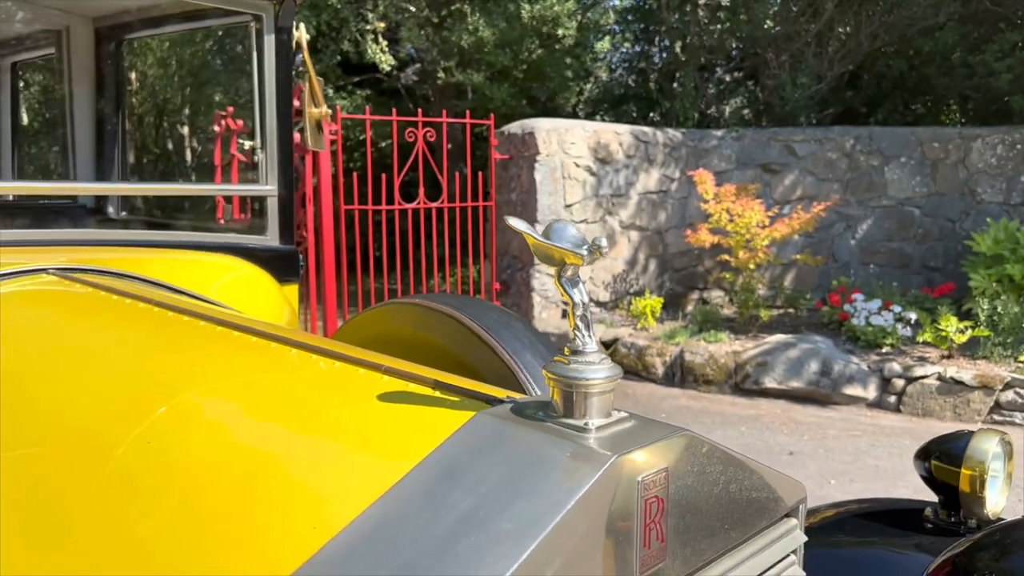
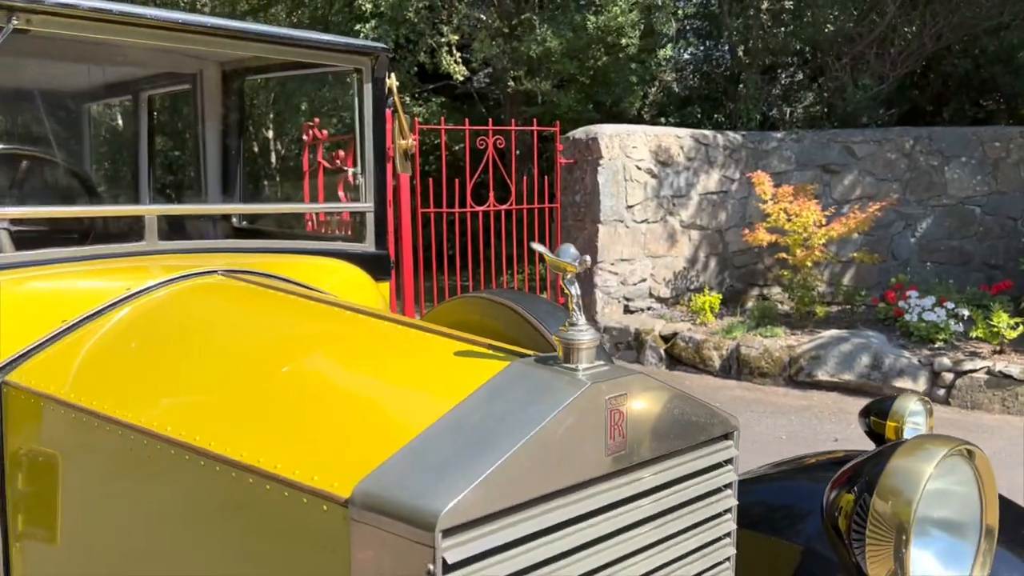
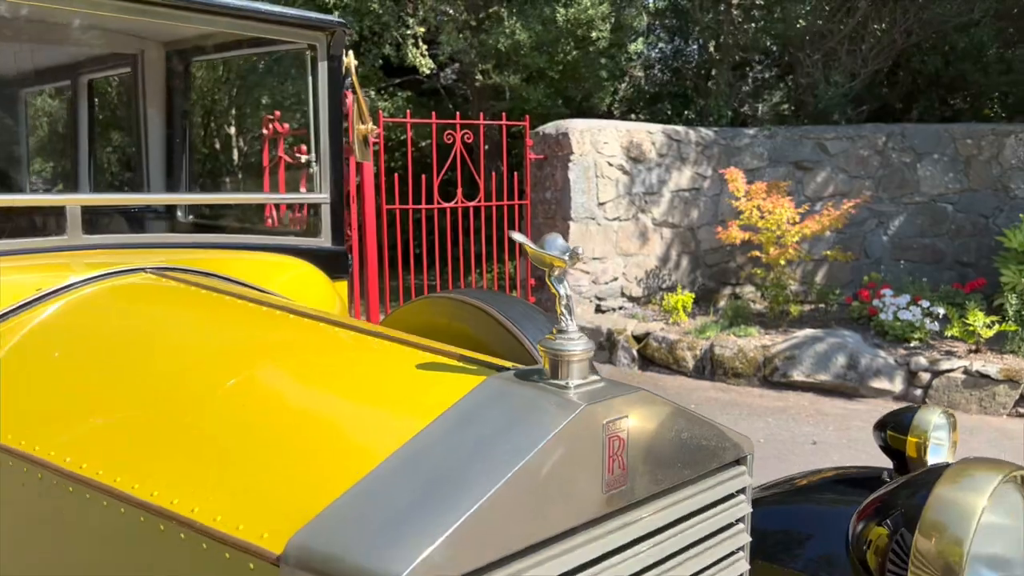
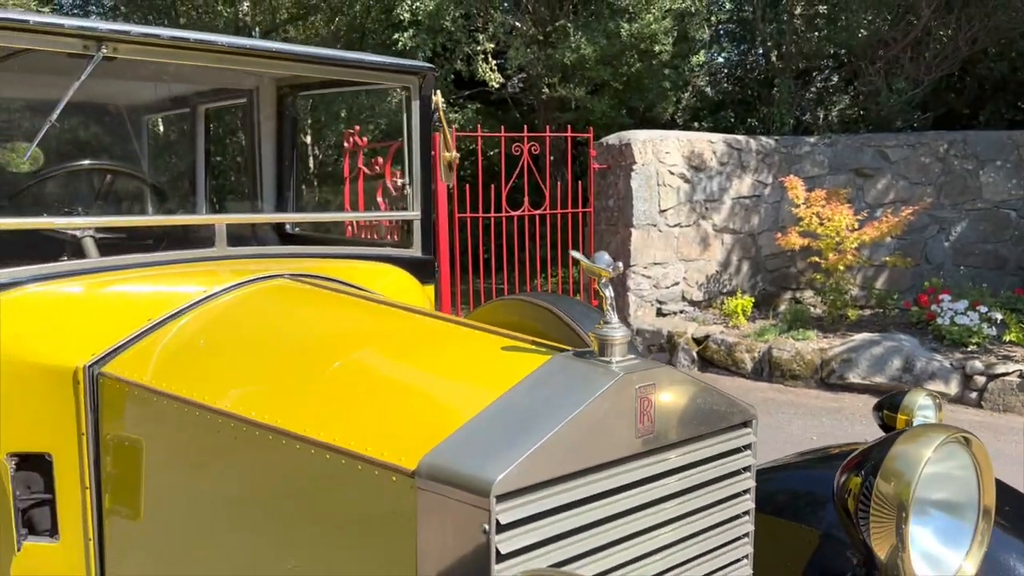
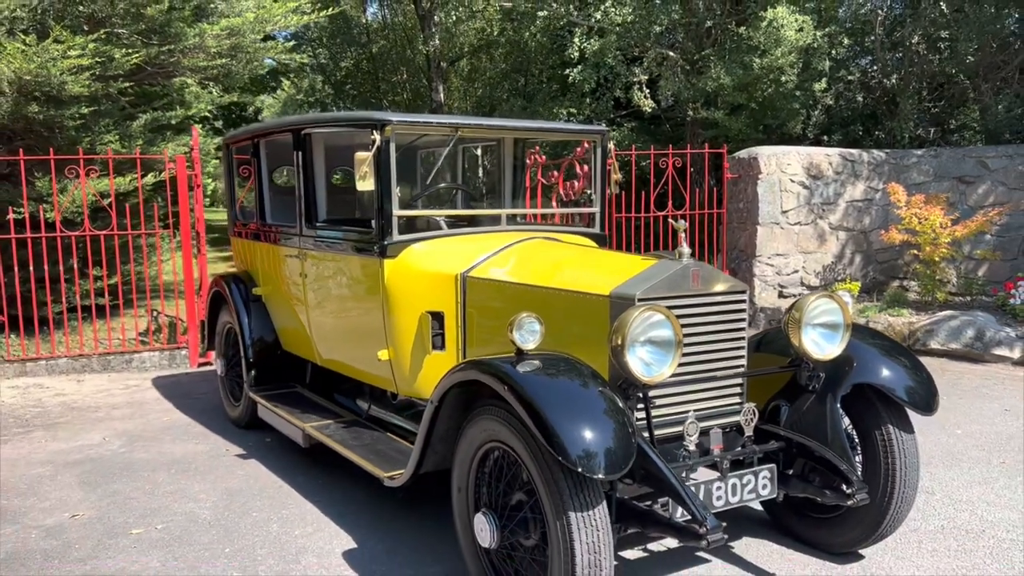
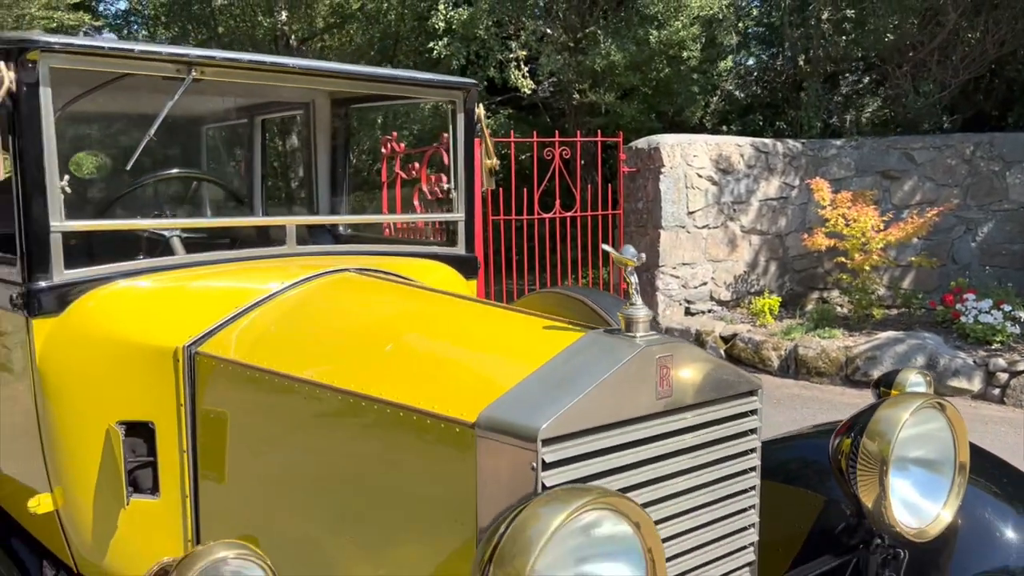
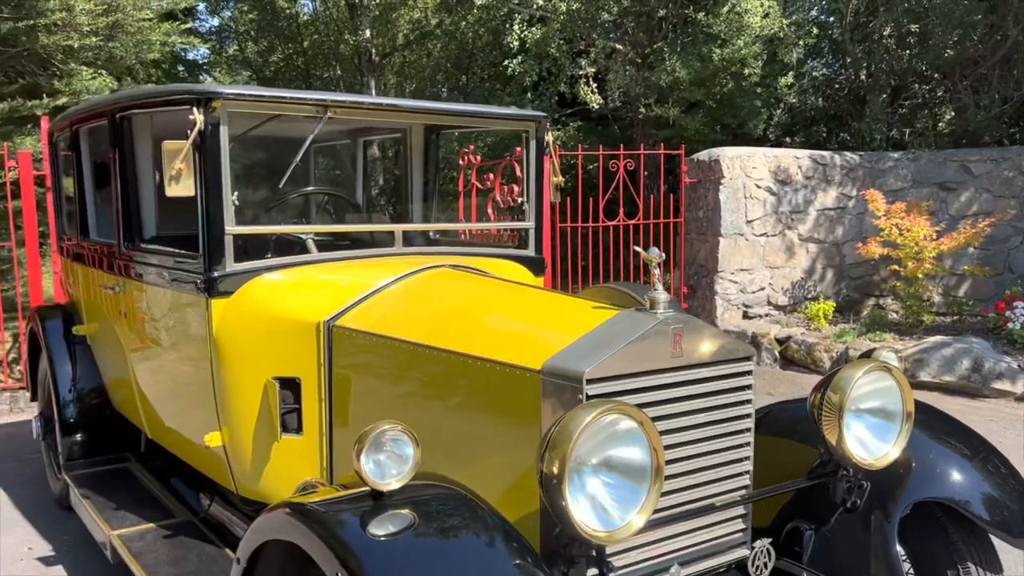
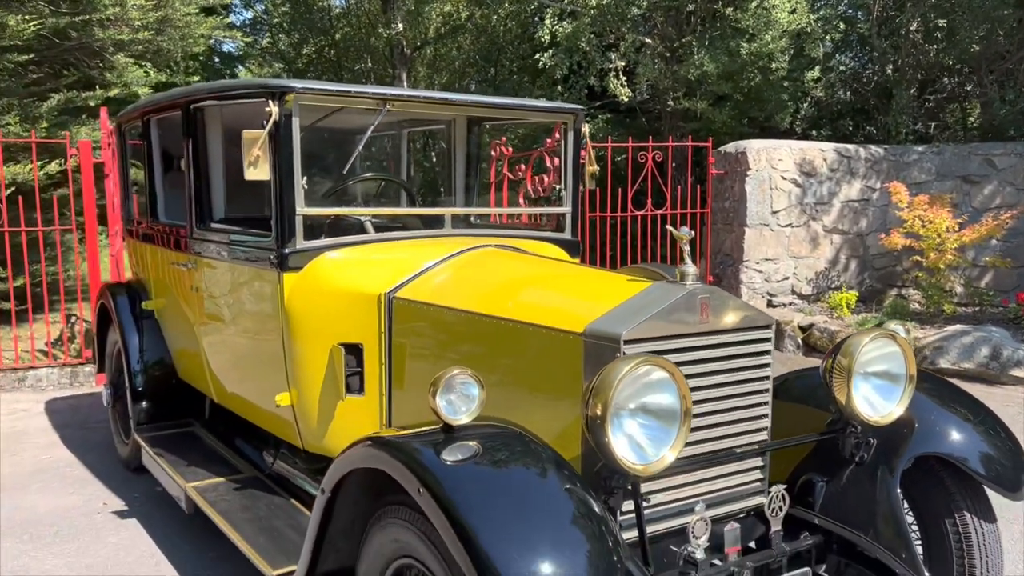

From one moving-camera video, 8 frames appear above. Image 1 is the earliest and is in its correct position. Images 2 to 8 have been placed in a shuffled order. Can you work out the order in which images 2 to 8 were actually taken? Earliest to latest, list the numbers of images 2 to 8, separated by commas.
3, 2, 4, 6, 7, 8, 5
